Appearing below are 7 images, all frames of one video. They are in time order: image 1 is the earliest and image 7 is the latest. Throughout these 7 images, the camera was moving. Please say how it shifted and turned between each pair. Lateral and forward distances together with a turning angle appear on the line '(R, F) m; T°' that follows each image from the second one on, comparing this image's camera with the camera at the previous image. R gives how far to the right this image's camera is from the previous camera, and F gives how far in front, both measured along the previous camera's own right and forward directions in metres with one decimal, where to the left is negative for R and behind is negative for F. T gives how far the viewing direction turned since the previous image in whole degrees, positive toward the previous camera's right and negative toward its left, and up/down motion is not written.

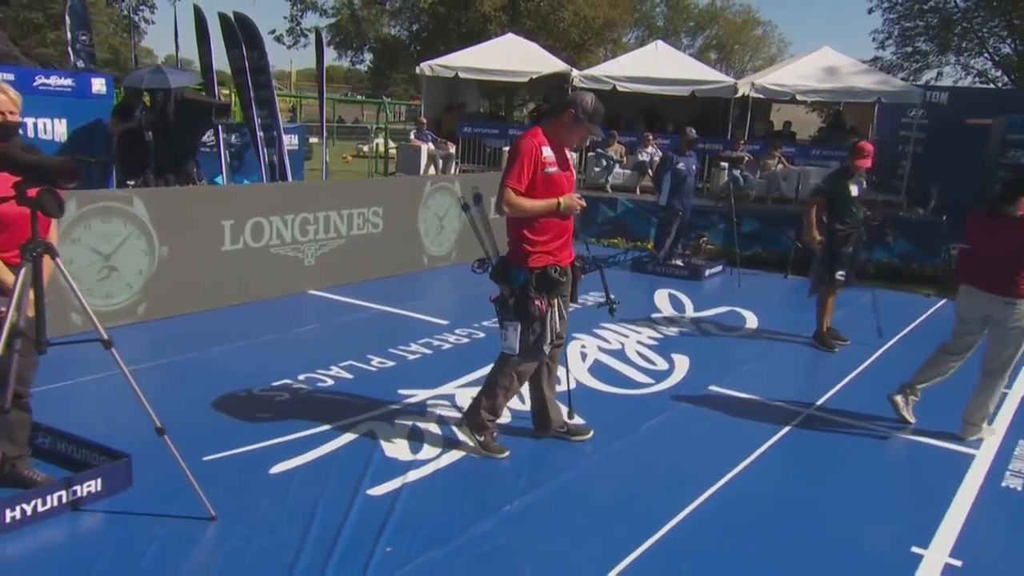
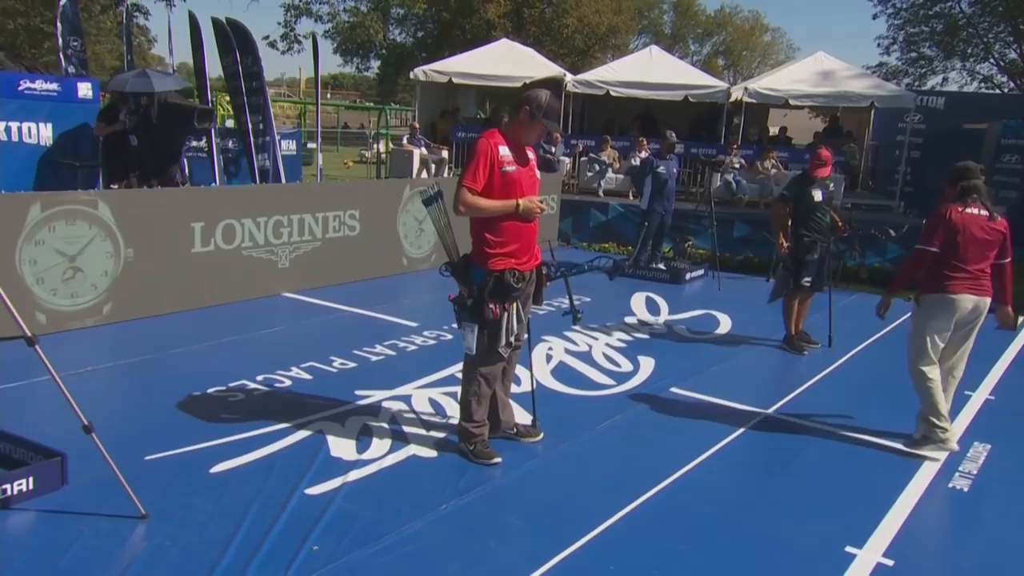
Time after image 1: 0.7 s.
(+0.4, 0.0) m; -1°
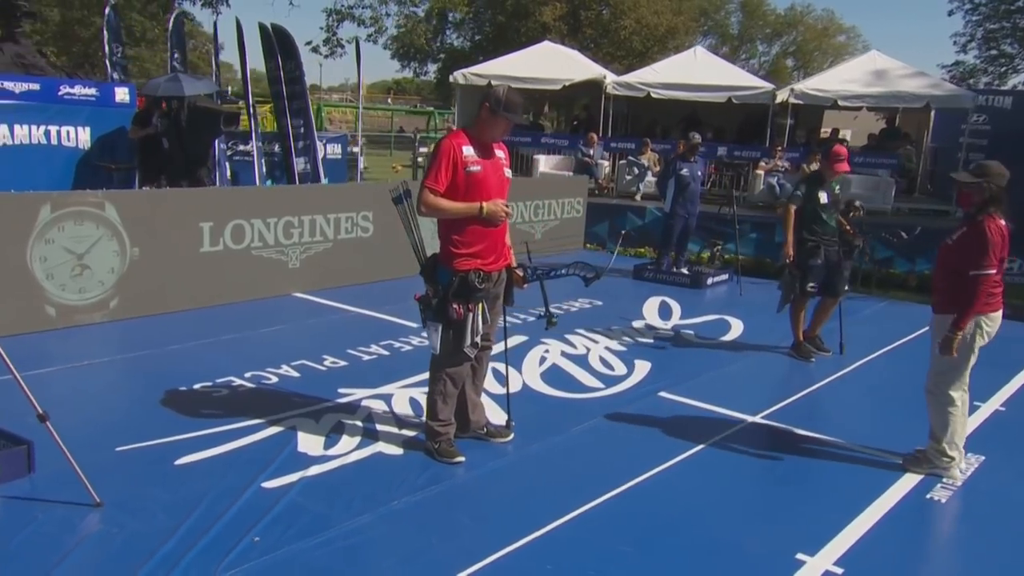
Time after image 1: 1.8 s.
(+0.6, 0.0) m; -4°
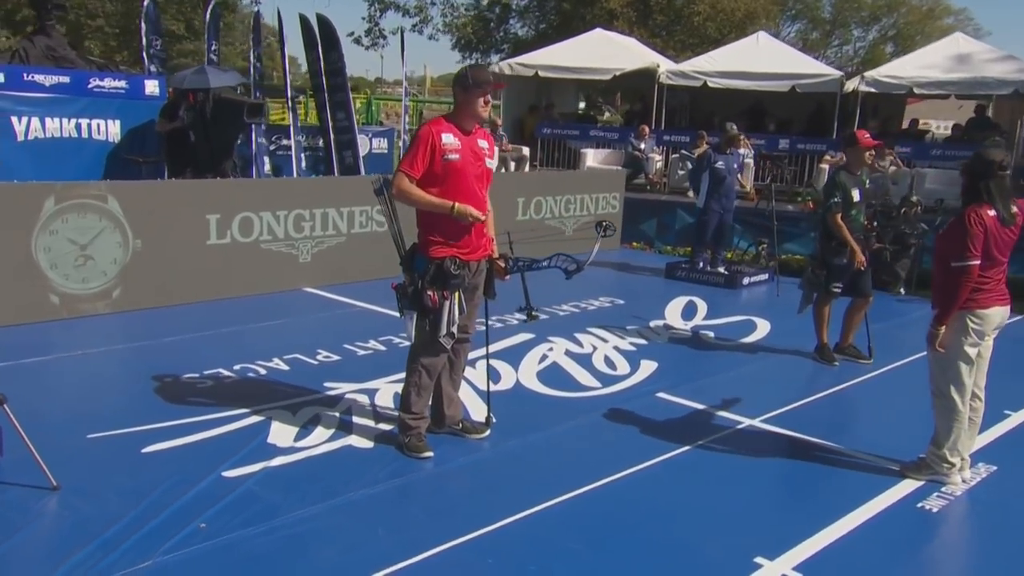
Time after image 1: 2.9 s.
(+0.6, +0.2) m; -5°
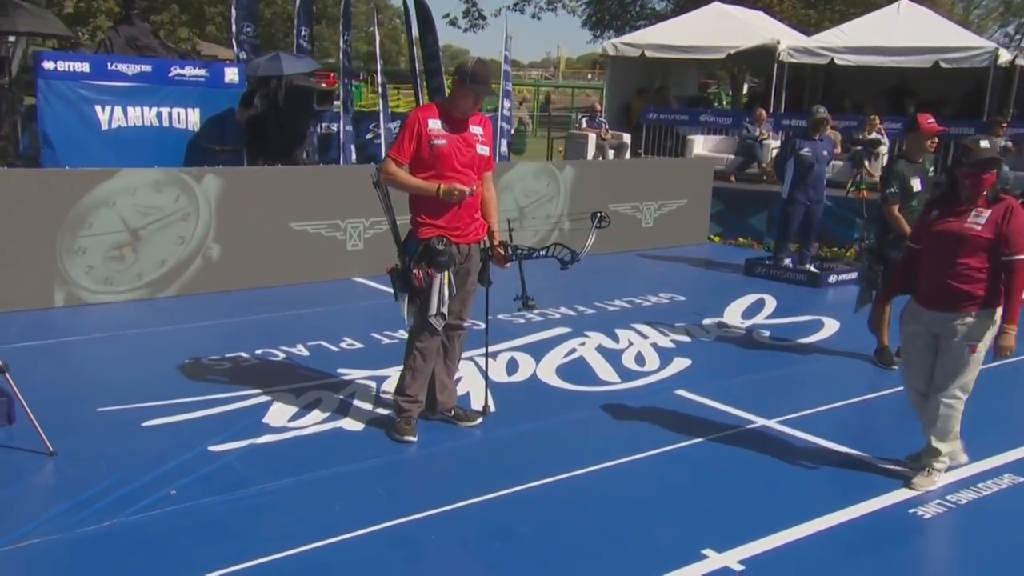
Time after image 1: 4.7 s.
(+0.9, +0.3) m; -9°
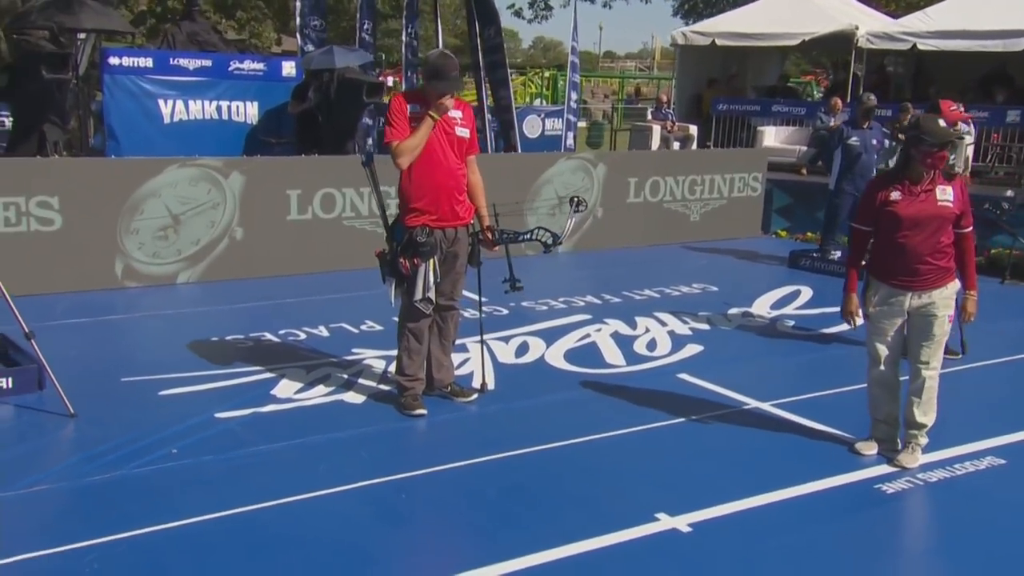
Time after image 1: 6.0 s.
(+0.6, -0.1) m; -6°
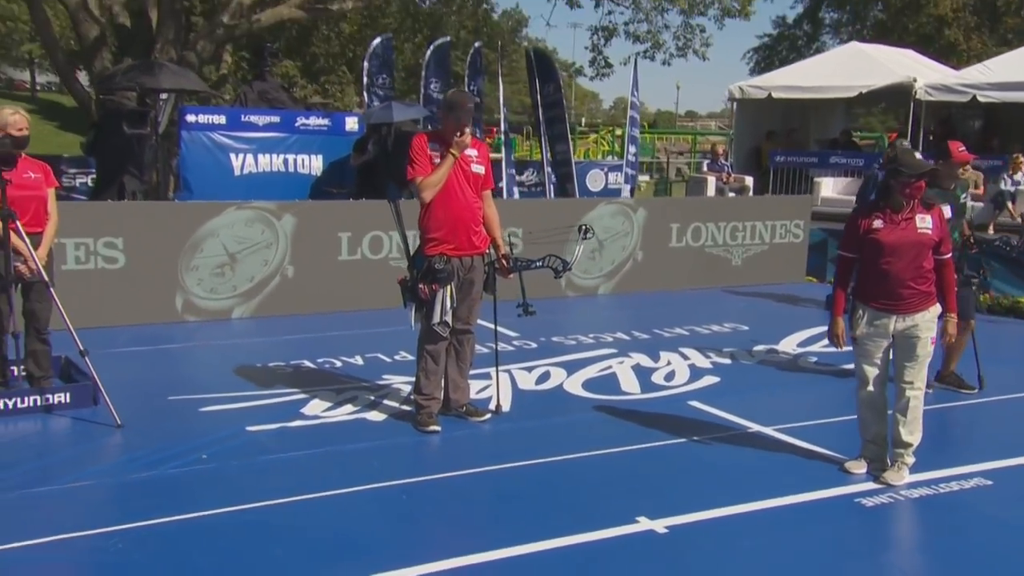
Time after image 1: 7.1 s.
(+0.5, -0.3) m; -5°
